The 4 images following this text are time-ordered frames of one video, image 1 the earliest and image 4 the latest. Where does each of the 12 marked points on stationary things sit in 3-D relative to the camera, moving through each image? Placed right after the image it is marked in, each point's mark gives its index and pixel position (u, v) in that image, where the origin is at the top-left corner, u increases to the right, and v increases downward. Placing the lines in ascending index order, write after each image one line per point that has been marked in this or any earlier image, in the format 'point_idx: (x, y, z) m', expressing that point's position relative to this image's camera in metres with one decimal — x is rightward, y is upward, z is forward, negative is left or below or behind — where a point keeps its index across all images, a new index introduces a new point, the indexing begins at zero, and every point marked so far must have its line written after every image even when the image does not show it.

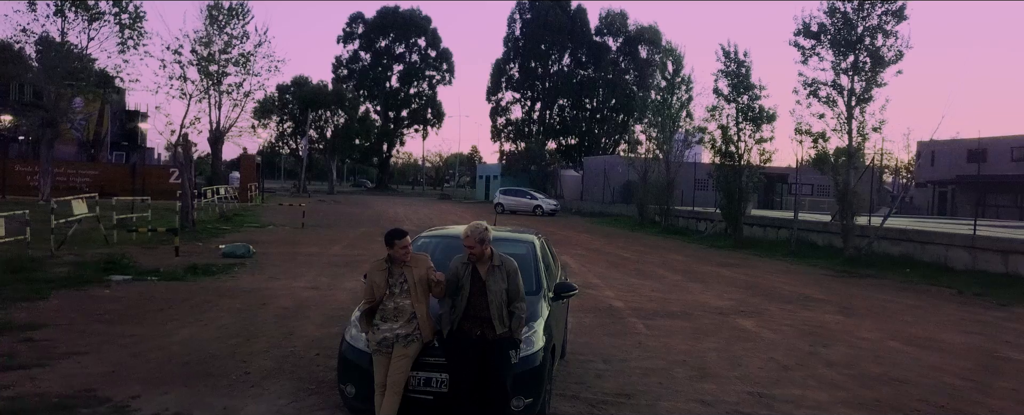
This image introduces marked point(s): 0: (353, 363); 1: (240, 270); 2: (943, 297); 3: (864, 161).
0: (-1.1, -1.1, +5.2) m
1: (-4.8, -1.1, +12.7) m
2: (+7.7, -1.6, +13.0) m
3: (+8.8, +1.1, +18.3) m
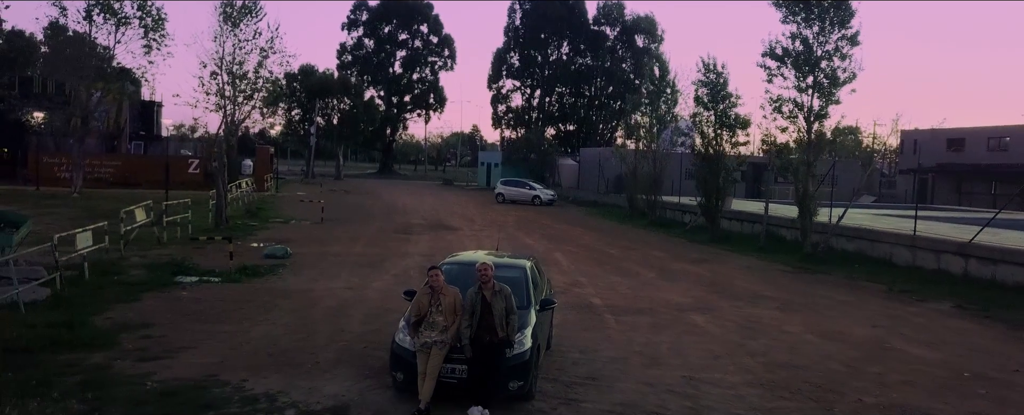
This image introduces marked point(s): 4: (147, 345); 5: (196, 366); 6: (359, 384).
0: (-1.2, -1.6, +7.6) m
1: (-4.8, -1.3, +15.2) m
2: (+7.7, -1.8, +15.4) m
3: (+8.8, +1.1, +20.6) m
4: (-4.8, -1.8, +9.5) m
5: (-3.8, -1.9, +8.7) m
6: (-1.7, -2.0, +8.2) m
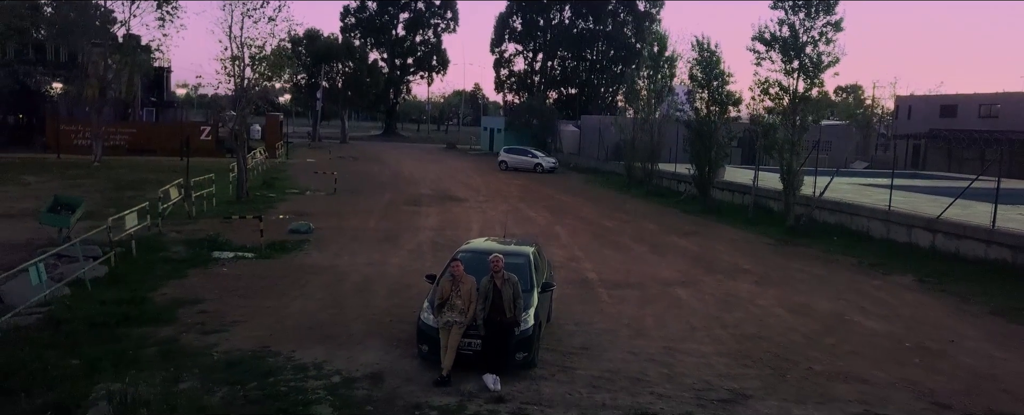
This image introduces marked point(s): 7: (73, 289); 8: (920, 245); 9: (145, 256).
0: (-1.1, -1.6, +9.2) m
1: (-4.7, -0.9, +16.7) m
2: (+7.8, -1.4, +16.9) m
3: (+8.9, +1.8, +22.0) m
4: (-4.7, -1.7, +11.0) m
5: (-3.7, -1.8, +10.2) m
6: (-1.7, -2.0, +9.8) m
7: (-7.2, -1.3, +11.9) m
8: (+10.4, -0.9, +18.5) m
9: (-7.4, -1.0, +14.7) m
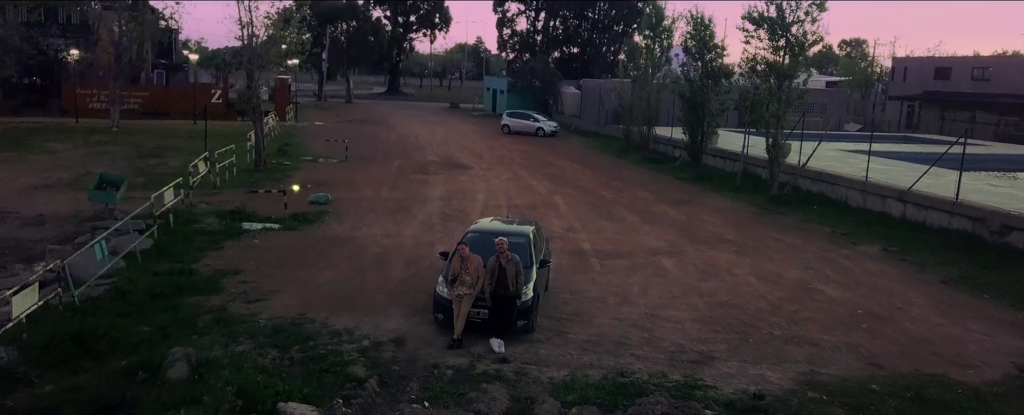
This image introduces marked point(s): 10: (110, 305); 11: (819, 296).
0: (-1.1, -1.5, +10.8) m
1: (-4.6, -0.2, +18.2) m
2: (+7.8, -0.7, +18.4) m
3: (+9.0, +2.8, +23.3) m
4: (-4.6, -1.4, +12.6) m
5: (-3.7, -1.6, +11.9) m
6: (-1.6, -1.8, +11.4) m
7: (-7.2, -1.0, +13.5) m
8: (+10.5, -0.2, +20.0) m
9: (-7.4, -0.5, +16.2) m
10: (-6.2, -1.5, +11.2) m
11: (+5.7, -1.6, +13.5) m
